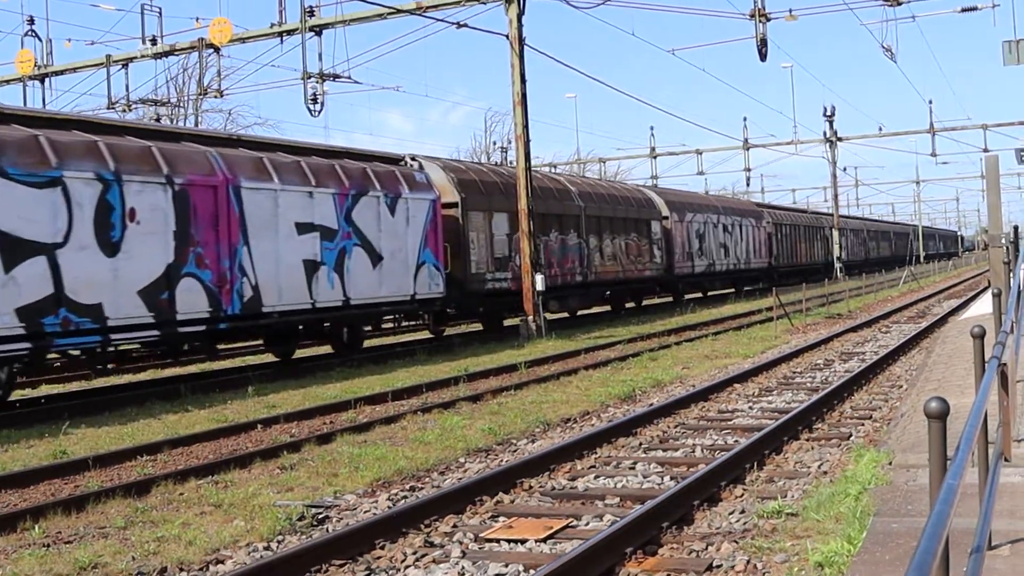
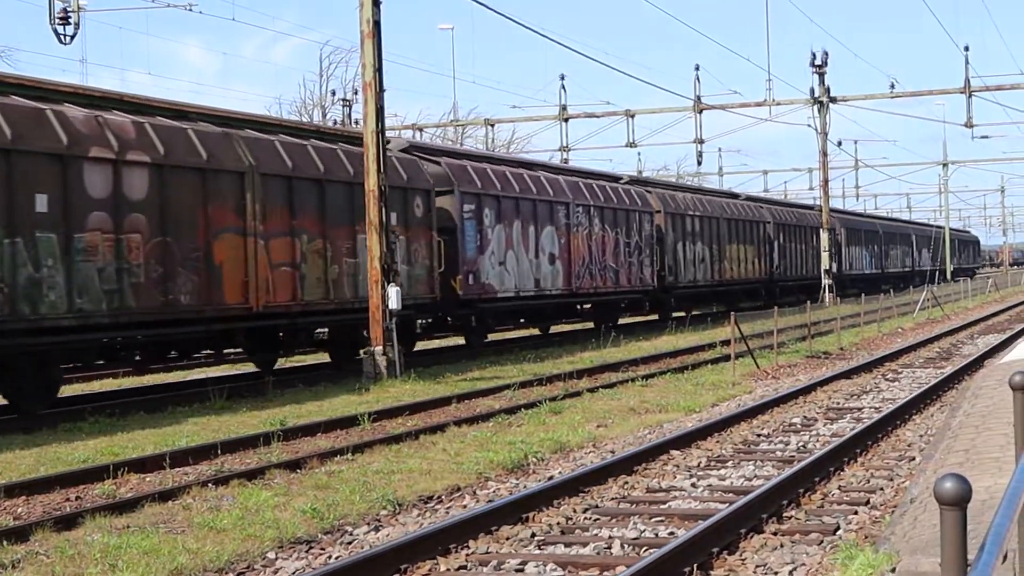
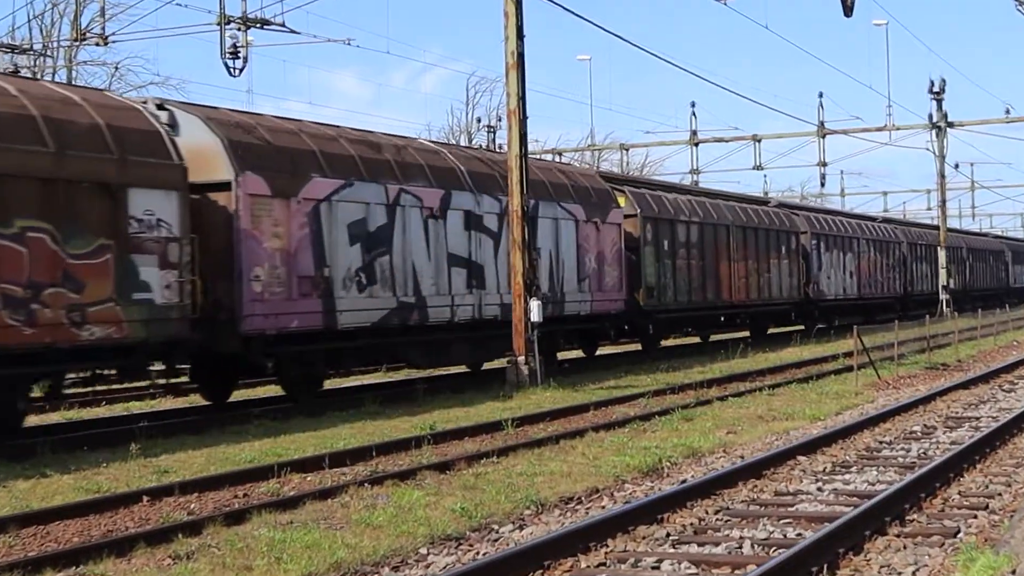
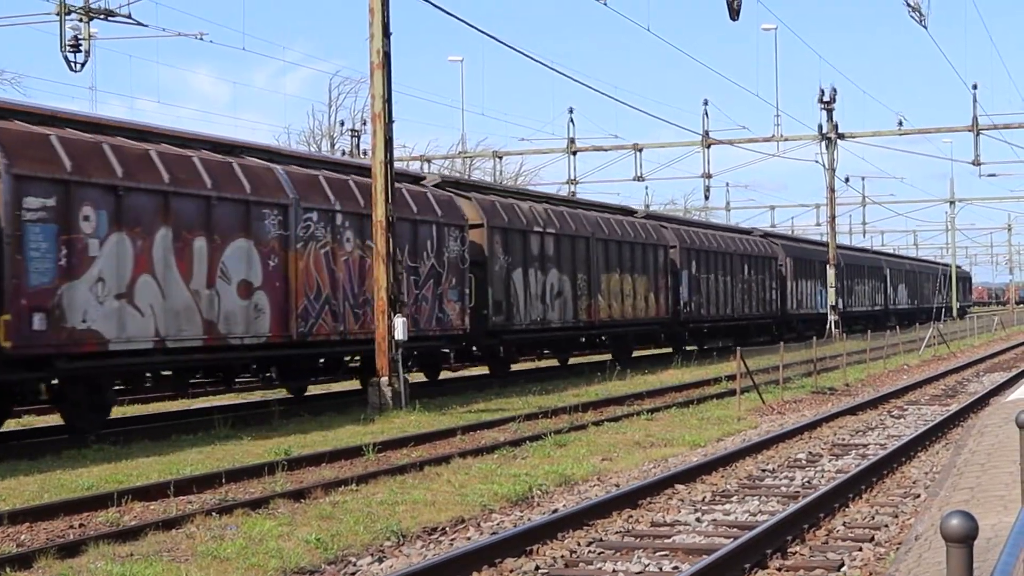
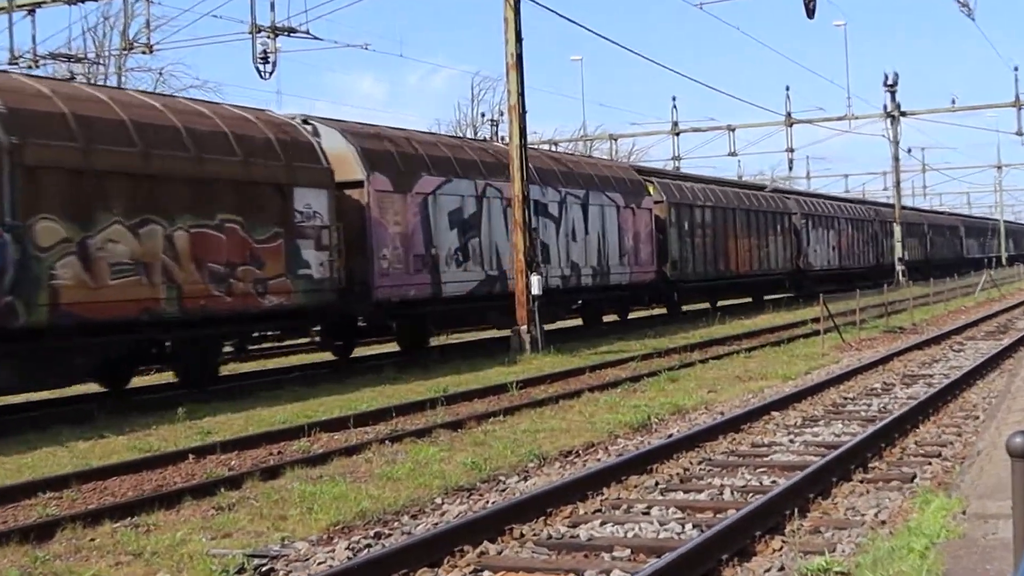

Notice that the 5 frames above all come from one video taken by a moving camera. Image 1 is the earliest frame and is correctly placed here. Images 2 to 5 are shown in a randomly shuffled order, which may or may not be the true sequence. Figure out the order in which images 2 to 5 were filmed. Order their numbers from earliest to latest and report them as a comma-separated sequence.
5, 3, 2, 4
